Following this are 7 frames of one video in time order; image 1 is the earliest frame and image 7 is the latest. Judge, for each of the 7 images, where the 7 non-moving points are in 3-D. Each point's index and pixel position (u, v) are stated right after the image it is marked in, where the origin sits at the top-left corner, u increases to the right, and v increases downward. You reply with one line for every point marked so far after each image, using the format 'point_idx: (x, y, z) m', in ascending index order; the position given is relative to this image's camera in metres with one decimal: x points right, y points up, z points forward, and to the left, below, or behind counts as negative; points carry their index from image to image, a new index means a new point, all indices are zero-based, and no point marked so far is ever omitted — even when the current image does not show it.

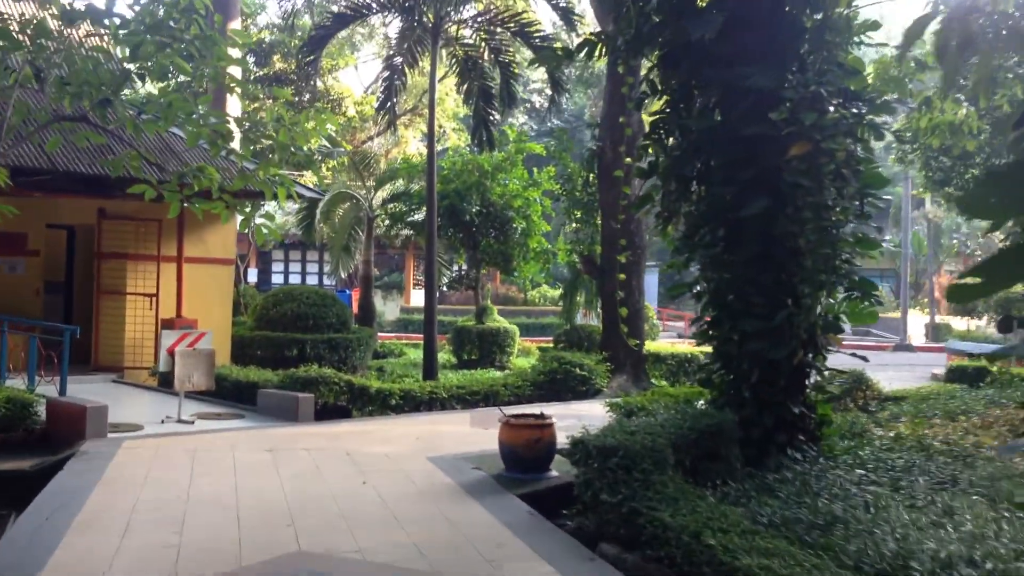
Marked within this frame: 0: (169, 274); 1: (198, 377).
0: (-5.3, +0.2, +15.2) m
1: (-3.5, -1.0, +11.0) m
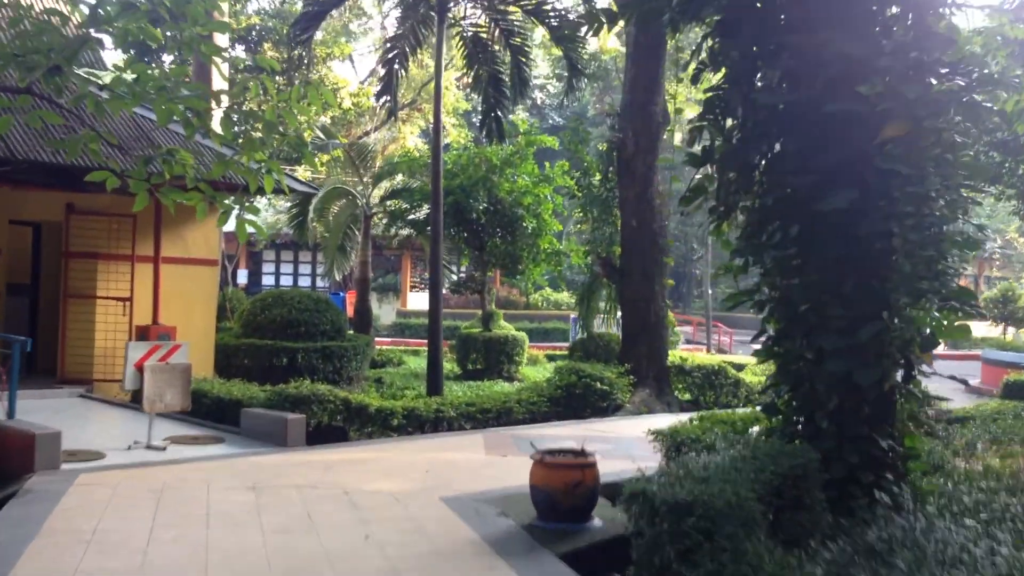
0: (-5.1, +0.2, +13.7) m
1: (-3.3, -1.1, +9.5) m
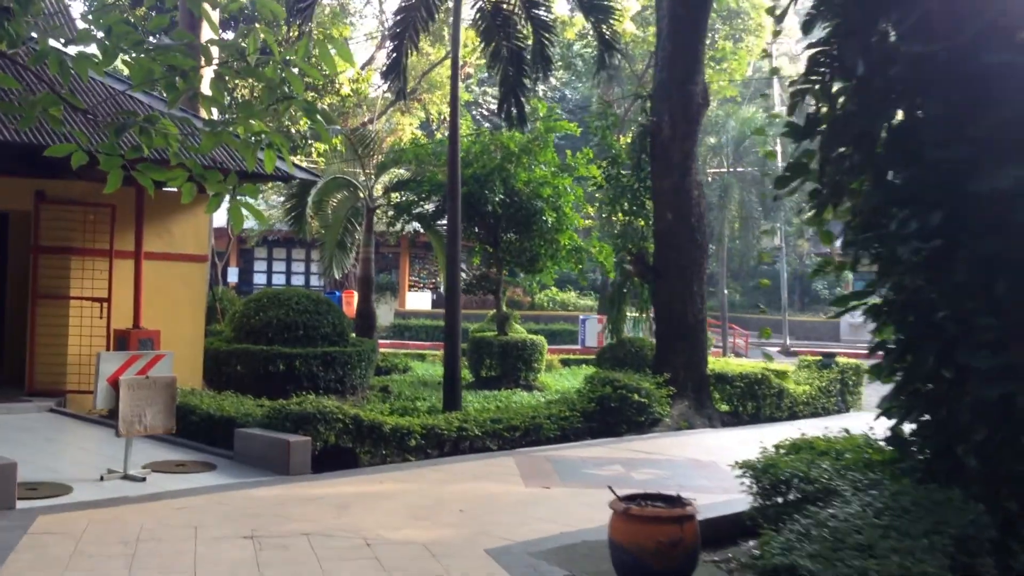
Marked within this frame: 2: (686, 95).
0: (-4.8, +0.2, +12.2) m
1: (-2.9, -1.0, +8.0) m
2: (+2.3, +2.6, +13.3) m
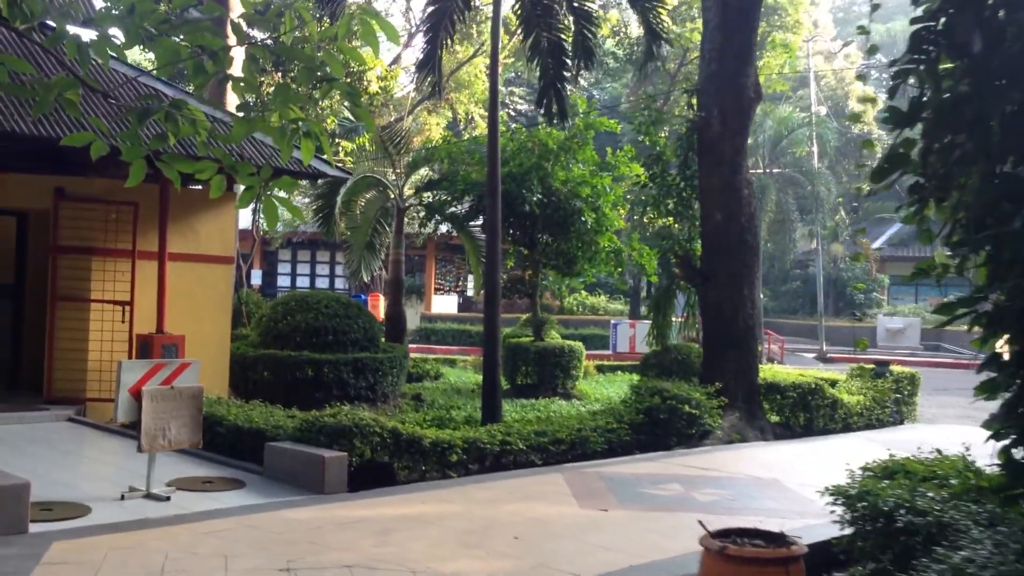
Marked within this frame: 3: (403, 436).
0: (-4.3, +0.2, +11.6) m
1: (-2.5, -1.1, +7.4) m
2: (+2.8, +2.5, +12.6) m
3: (-1.0, -1.3, +8.7) m
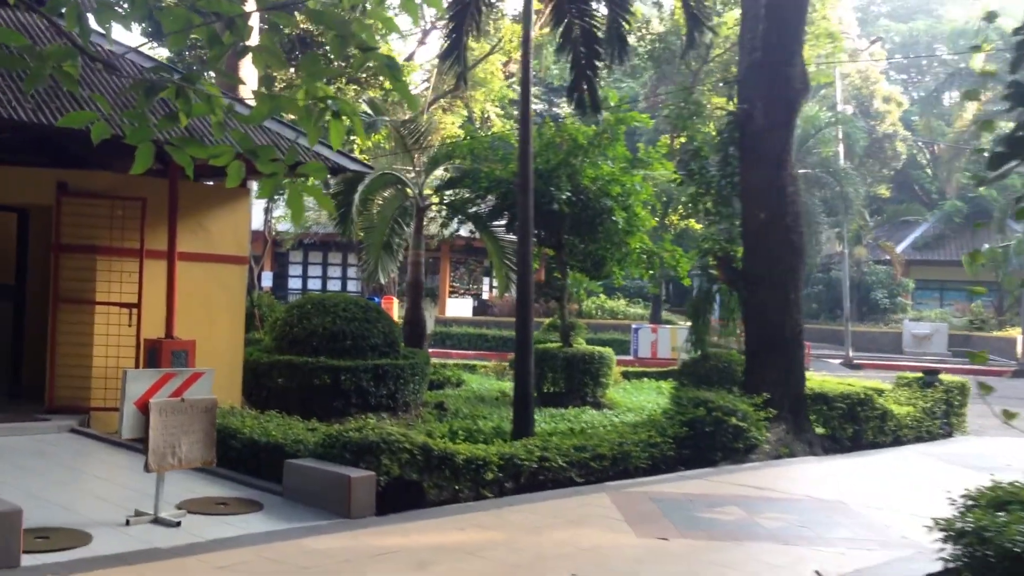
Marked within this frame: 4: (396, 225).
0: (-3.9, +0.1, +10.9) m
1: (-2.2, -1.1, +6.7) m
2: (+3.2, +2.5, +11.8) m
3: (-0.6, -1.3, +8.0) m
4: (-1.9, +1.0, +16.6) m
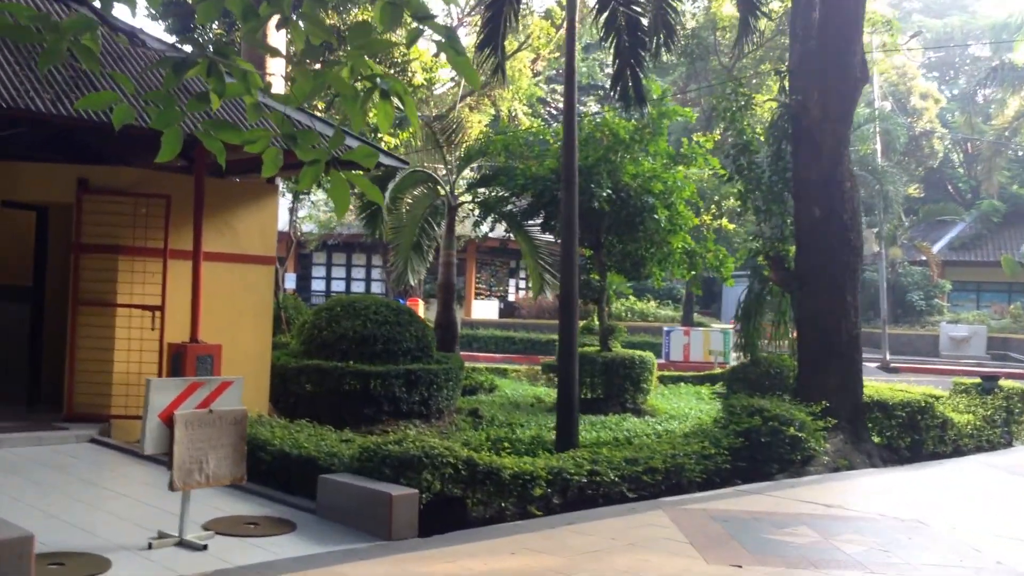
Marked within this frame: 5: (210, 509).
0: (-3.5, +0.1, +10.4) m
1: (-1.8, -1.1, +6.1) m
2: (+3.7, +2.5, +11.2) m
3: (-0.2, -1.3, +7.4) m
4: (-1.4, +1.0, +16.1) m
5: (-2.1, -1.5, +6.9) m
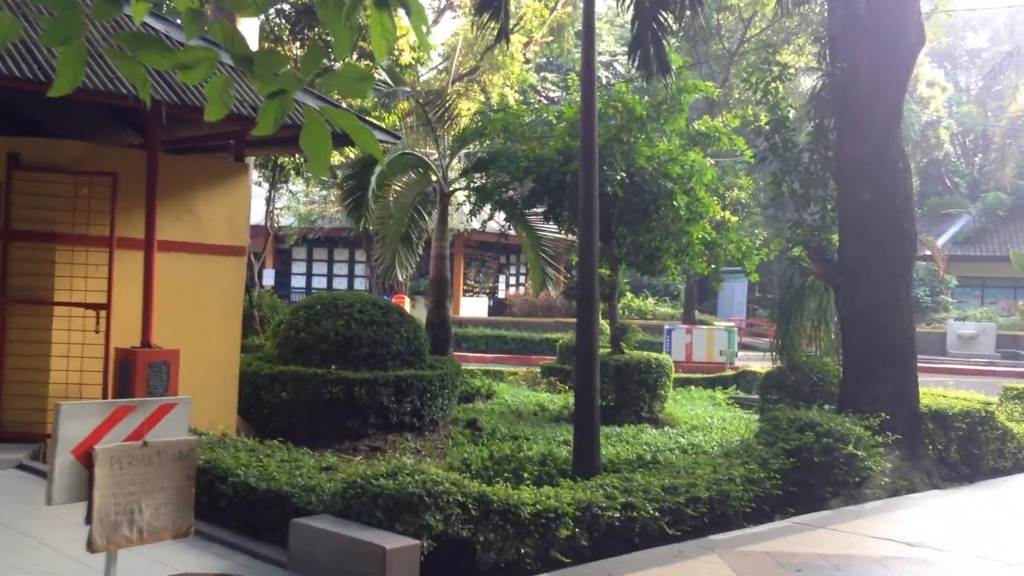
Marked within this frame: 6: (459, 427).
0: (-3.4, +0.2, +8.9) m
1: (-1.7, -1.1, +4.6) m
2: (+3.7, +2.5, +9.8) m
3: (-0.1, -1.3, +5.9) m
4: (-1.4, +1.1, +14.6) m
5: (-2.0, -1.5, +5.4) m
6: (-0.6, -1.6, +11.1) m
